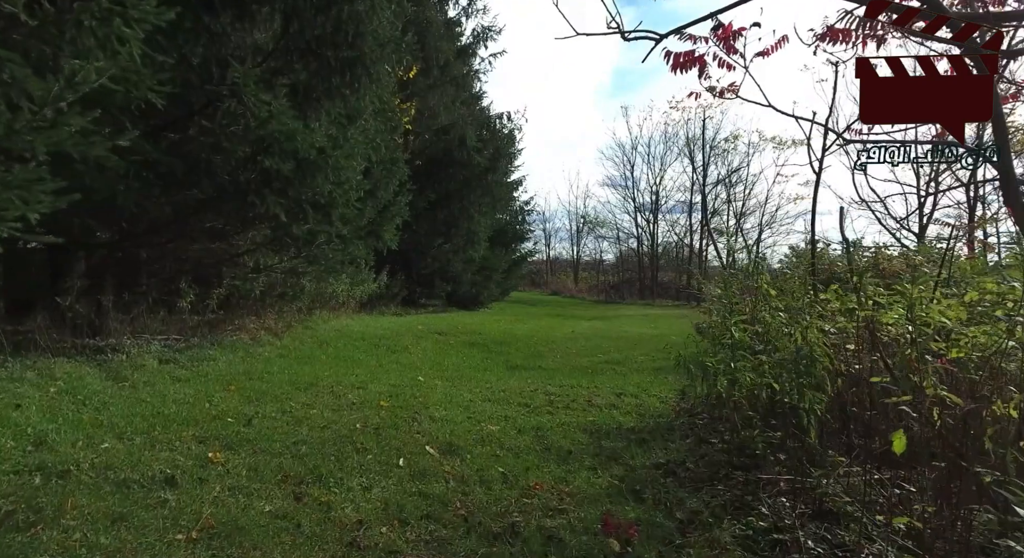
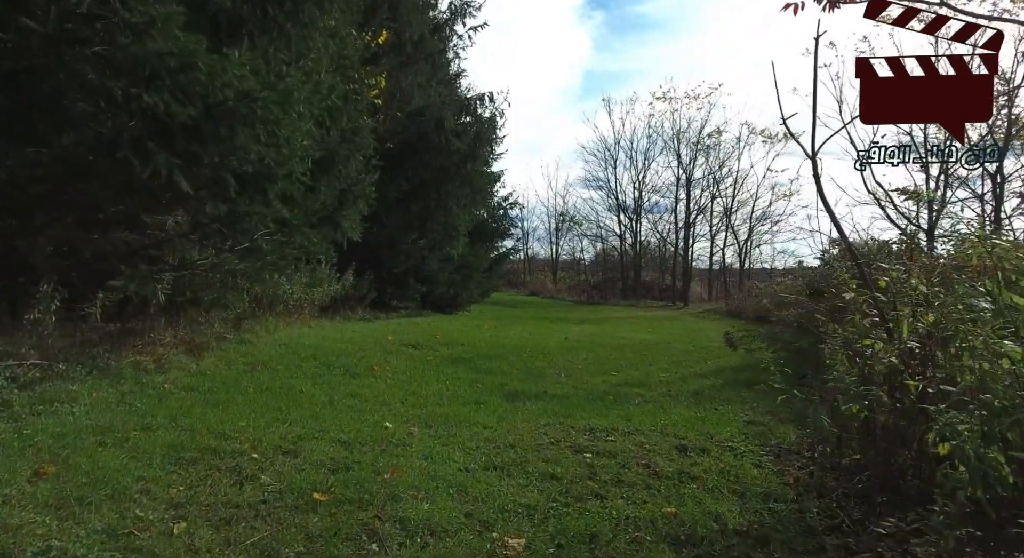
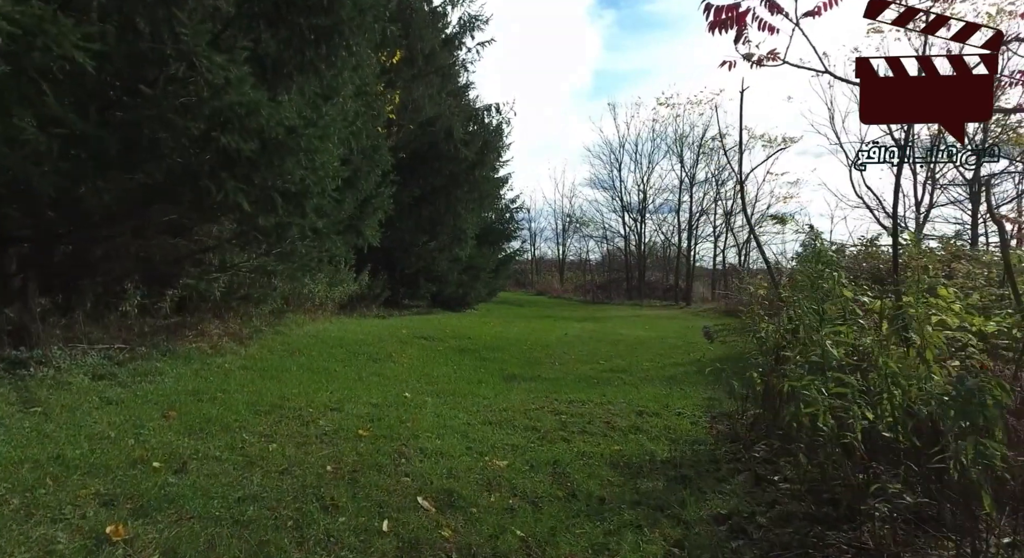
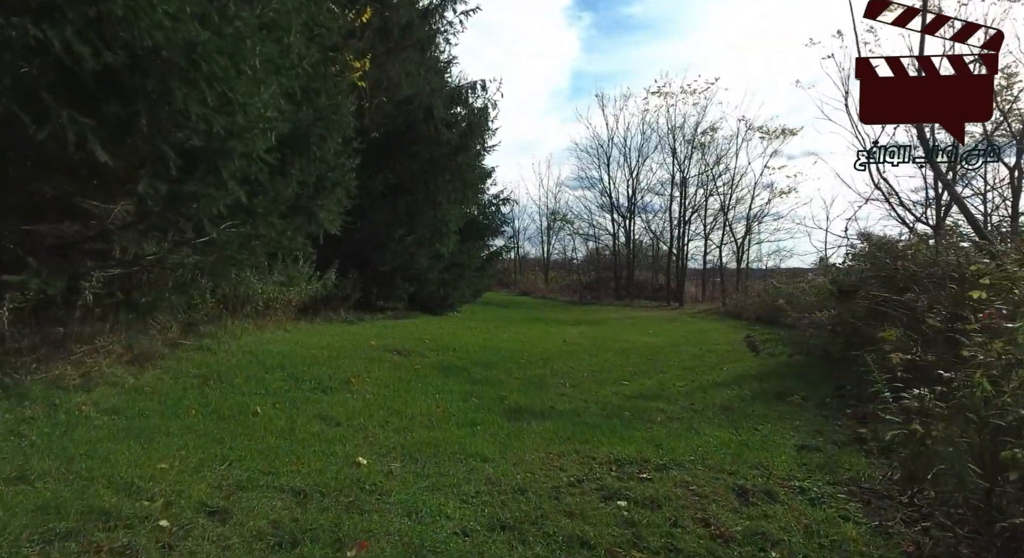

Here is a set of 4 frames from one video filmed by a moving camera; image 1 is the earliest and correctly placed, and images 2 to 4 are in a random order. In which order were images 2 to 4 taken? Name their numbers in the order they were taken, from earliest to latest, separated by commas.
3, 2, 4
